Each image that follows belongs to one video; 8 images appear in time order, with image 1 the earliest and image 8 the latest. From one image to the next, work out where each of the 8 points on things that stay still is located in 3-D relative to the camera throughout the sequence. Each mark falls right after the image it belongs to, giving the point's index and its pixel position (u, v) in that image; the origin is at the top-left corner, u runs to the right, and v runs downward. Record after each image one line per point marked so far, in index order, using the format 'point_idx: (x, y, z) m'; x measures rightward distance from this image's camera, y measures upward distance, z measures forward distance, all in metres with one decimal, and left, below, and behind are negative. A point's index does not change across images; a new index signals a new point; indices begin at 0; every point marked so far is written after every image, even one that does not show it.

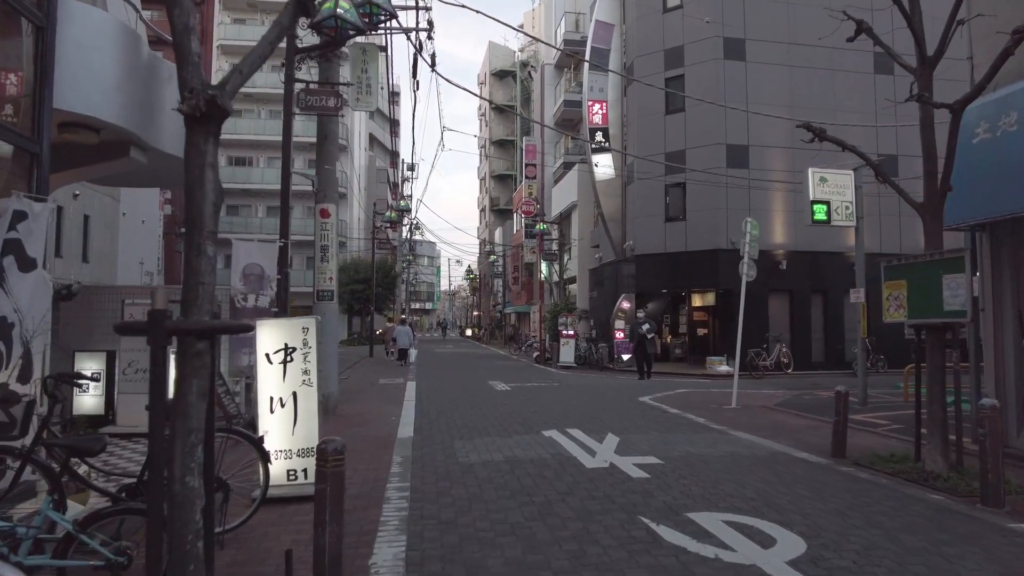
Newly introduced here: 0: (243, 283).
0: (-4.6, +0.1, +11.4) m
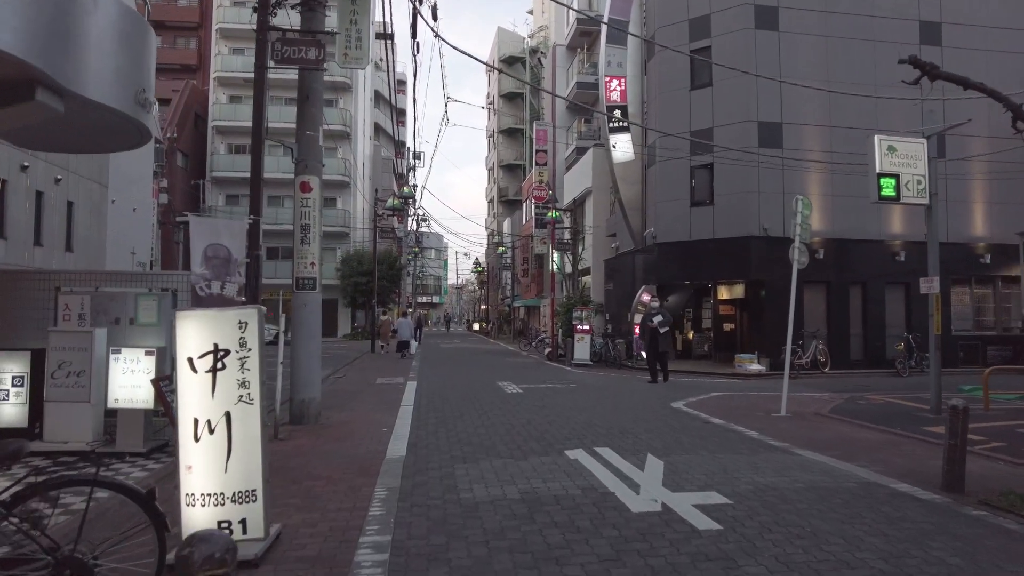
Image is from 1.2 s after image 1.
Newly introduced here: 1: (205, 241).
0: (-4.4, +0.3, +9.6) m
1: (-4.4, +0.7, +9.6) m
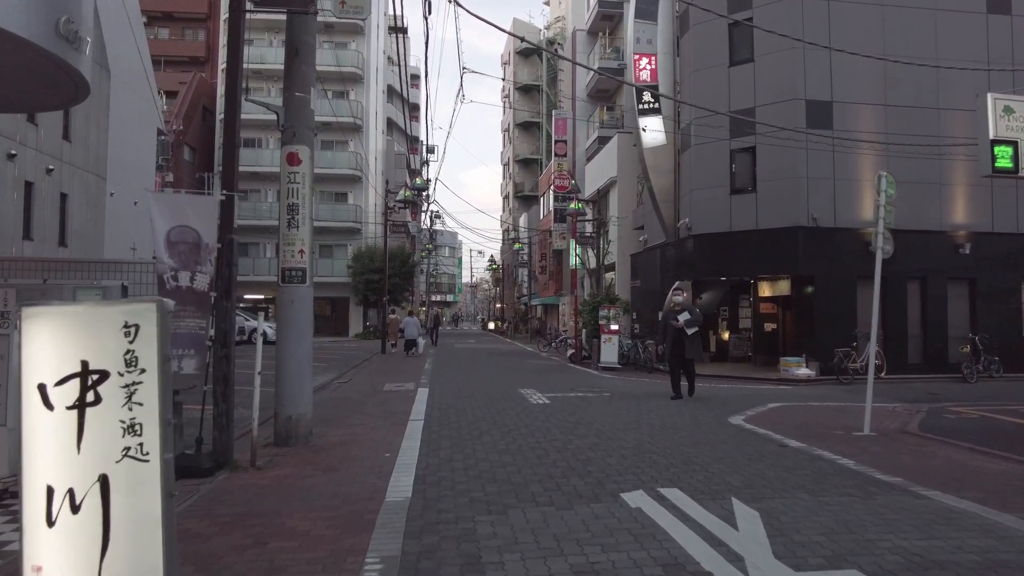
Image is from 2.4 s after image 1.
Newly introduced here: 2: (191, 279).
0: (-4.0, +0.4, +7.7) m
1: (-4.0, +0.8, +7.8) m
2: (-3.8, +0.1, +7.8) m
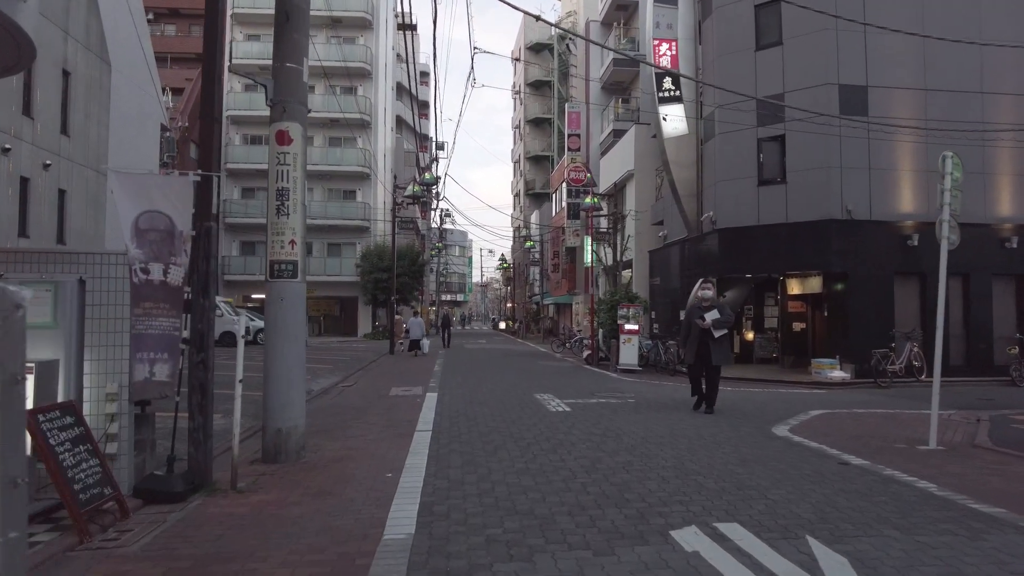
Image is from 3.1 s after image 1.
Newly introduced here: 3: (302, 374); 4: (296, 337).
0: (-3.8, +0.4, +6.7) m
1: (-3.8, +0.8, +6.8) m
2: (-3.5, +0.2, +6.7) m
3: (-2.5, -1.0, +8.0) m
4: (-2.6, -0.6, +7.9) m
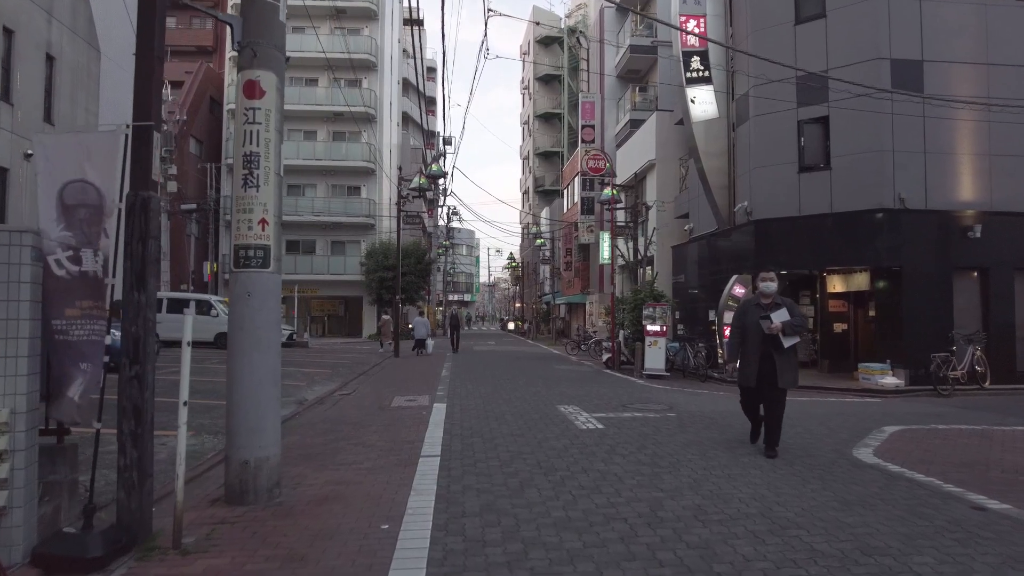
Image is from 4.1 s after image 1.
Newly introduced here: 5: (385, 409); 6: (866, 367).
0: (-3.5, +0.5, +5.0) m
1: (-3.5, +0.9, +5.1) m
2: (-3.3, +0.2, +5.1) m
3: (-2.3, -1.0, +6.3) m
4: (-2.3, -0.5, +6.2) m
5: (-2.3, -2.2, +12.2) m
6: (+8.7, -1.9, +16.1) m
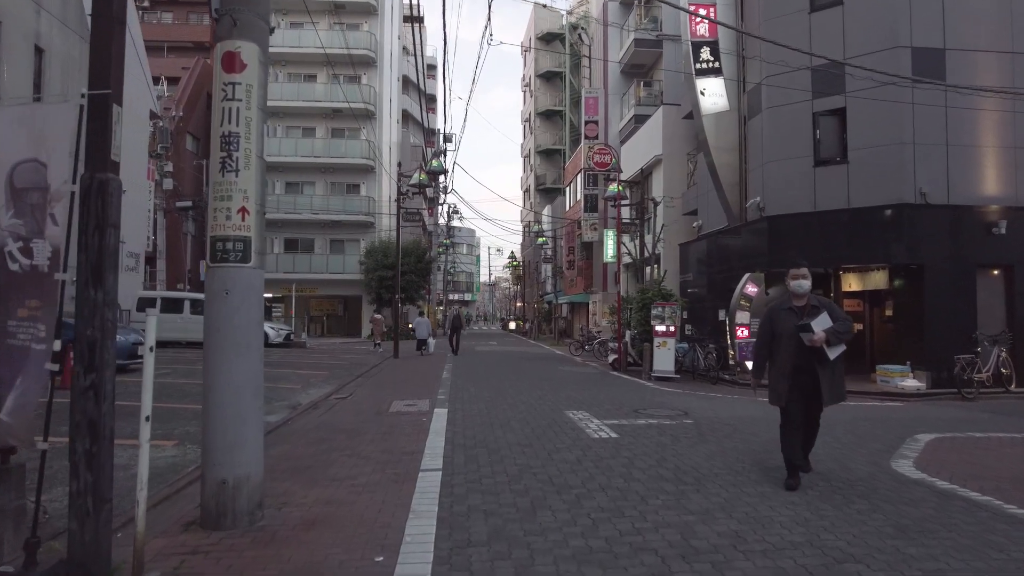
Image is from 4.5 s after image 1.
0: (-3.4, +0.5, +4.4) m
1: (-3.4, +0.9, +4.4) m
2: (-3.2, +0.2, +4.4) m
3: (-2.2, -0.9, +5.6) m
4: (-2.2, -0.5, +5.5) m
5: (-2.3, -2.2, +11.5) m
6: (+8.8, -1.9, +15.5) m
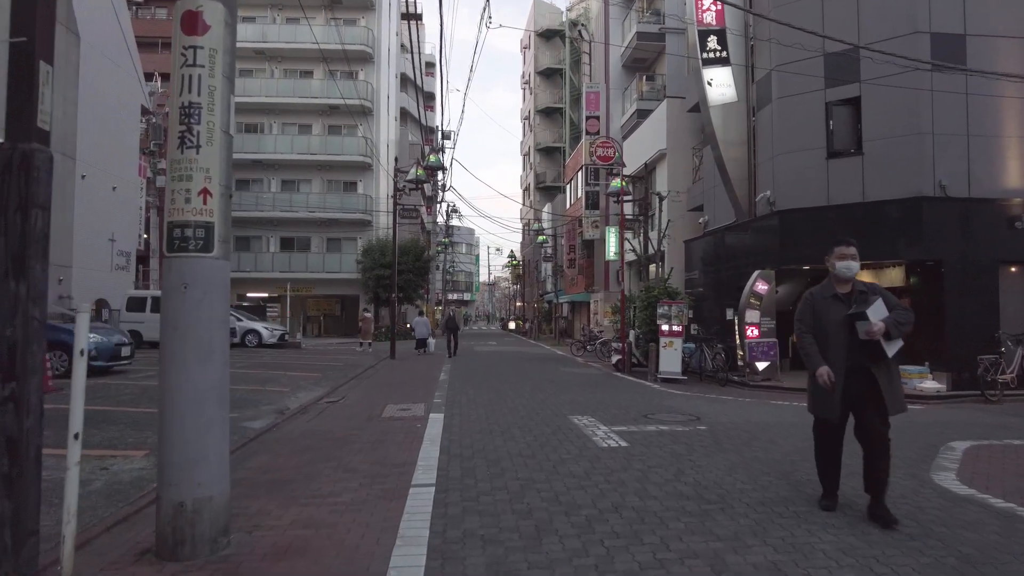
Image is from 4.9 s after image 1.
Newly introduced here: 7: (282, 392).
0: (-3.4, +0.6, +3.6) m
1: (-3.4, +1.0, +3.7) m
2: (-3.2, +0.3, +3.7) m
3: (-2.1, -0.9, +4.9) m
4: (-2.2, -0.4, +4.8) m
5: (-2.2, -2.2, +10.8) m
6: (+8.8, -1.8, +14.8) m
7: (-5.0, -2.3, +14.3) m
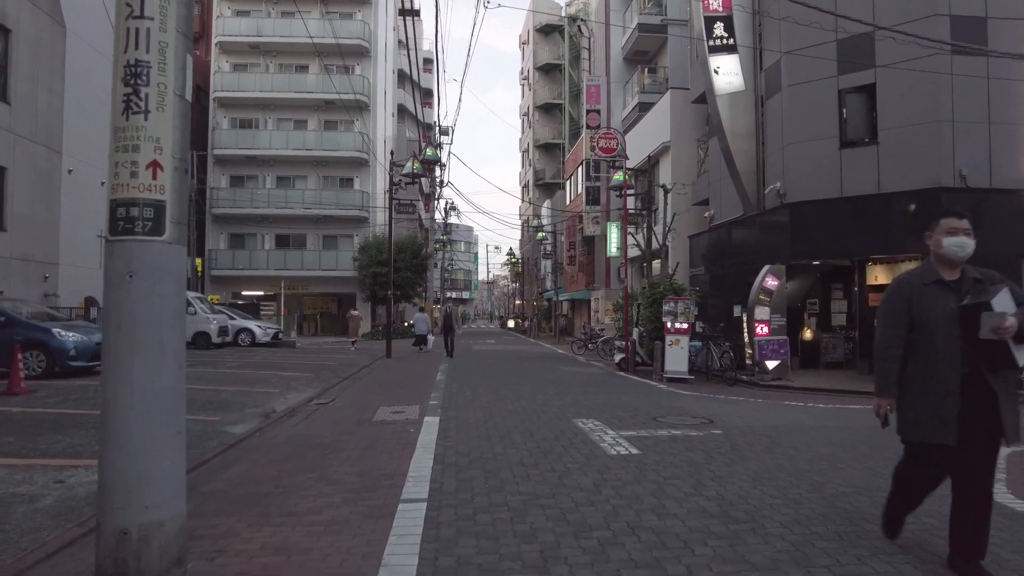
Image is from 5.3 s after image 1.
0: (-3.4, +0.6, +2.9) m
1: (-3.4, +1.0, +3.0) m
2: (-3.2, +0.4, +3.0) m
3: (-2.1, -0.8, +4.2) m
4: (-2.2, -0.4, +4.1) m
5: (-2.2, -2.1, +10.1) m
6: (+8.8, -1.7, +14.1) m
7: (-5.0, -2.2, +13.6) m
